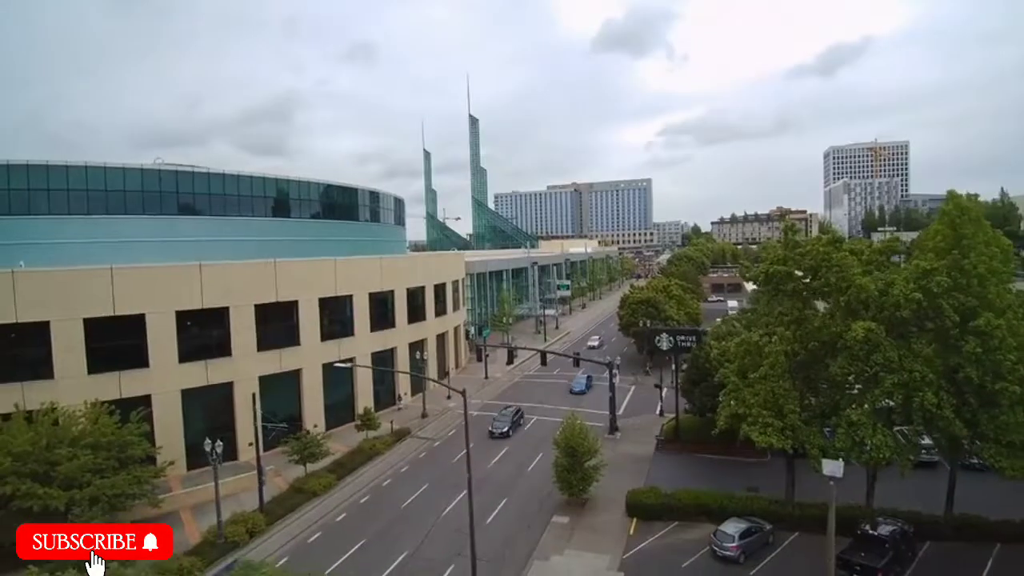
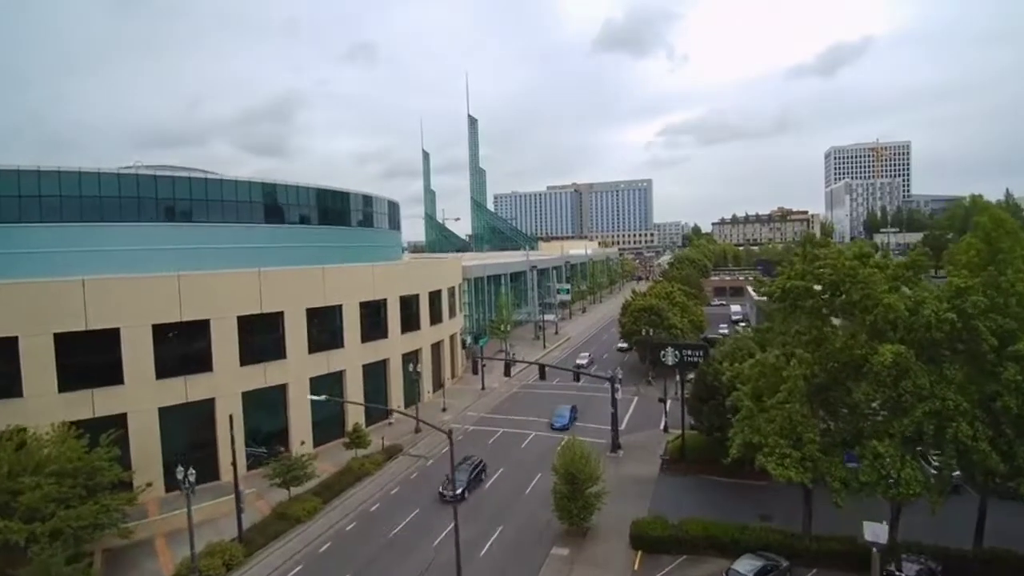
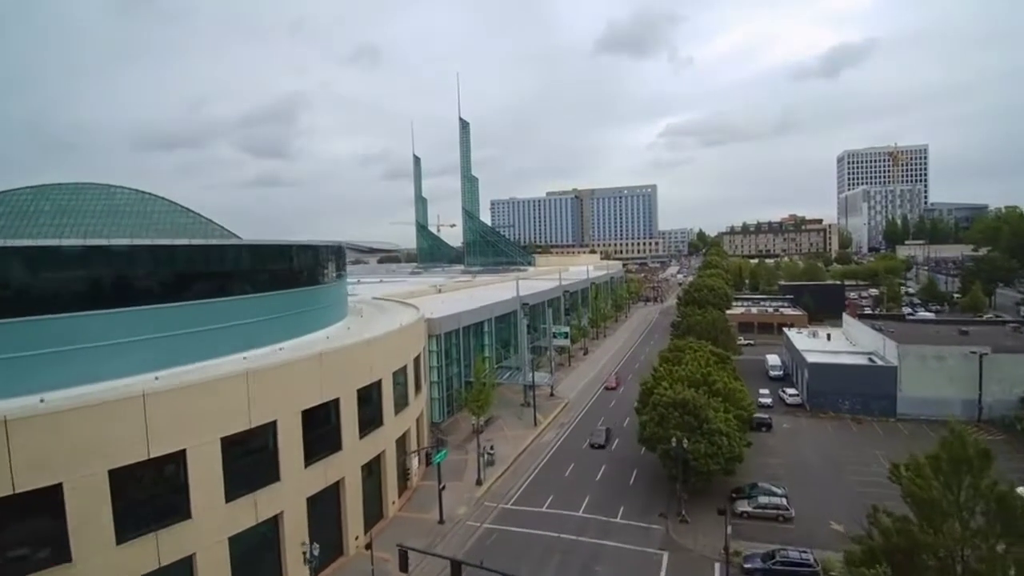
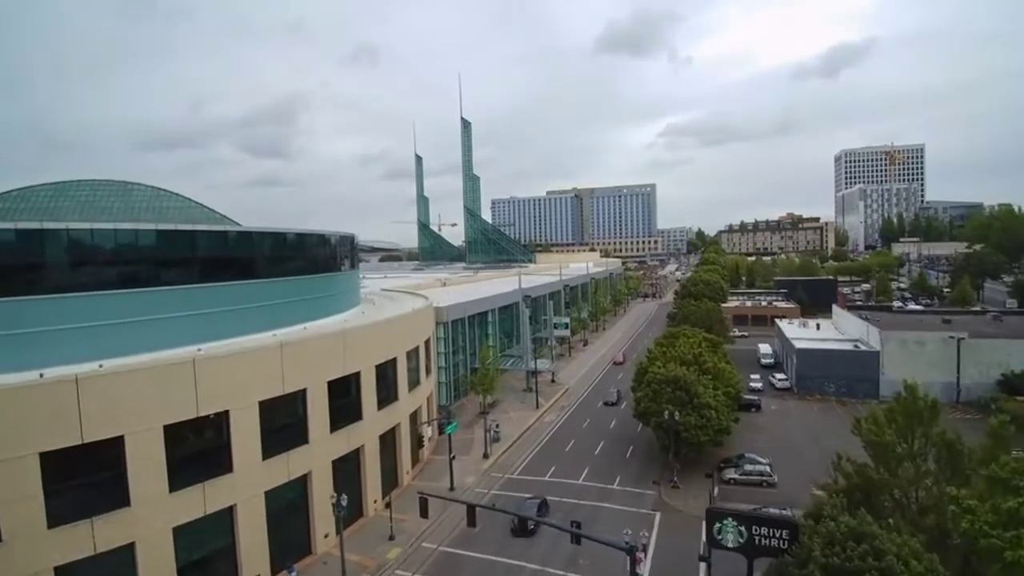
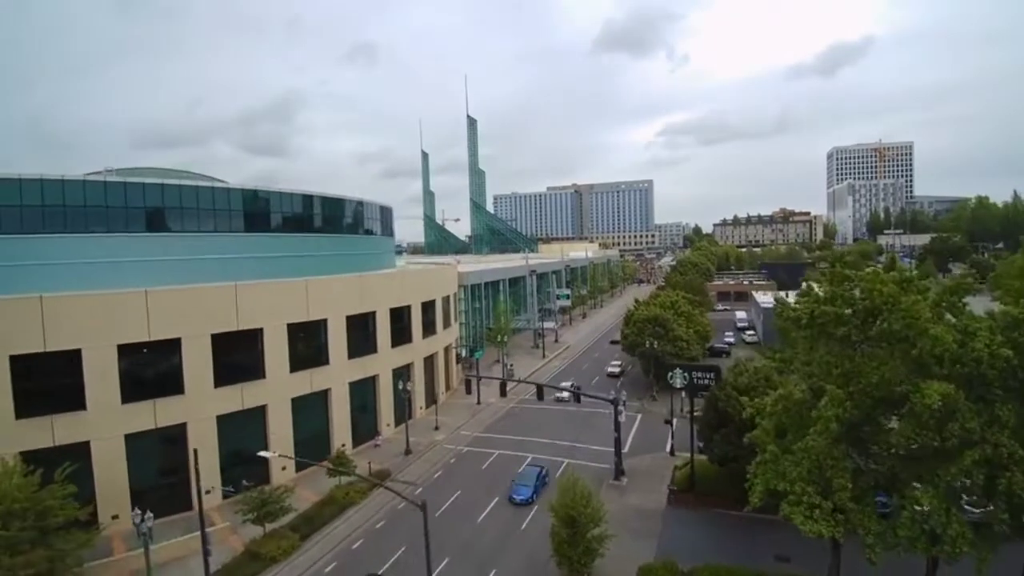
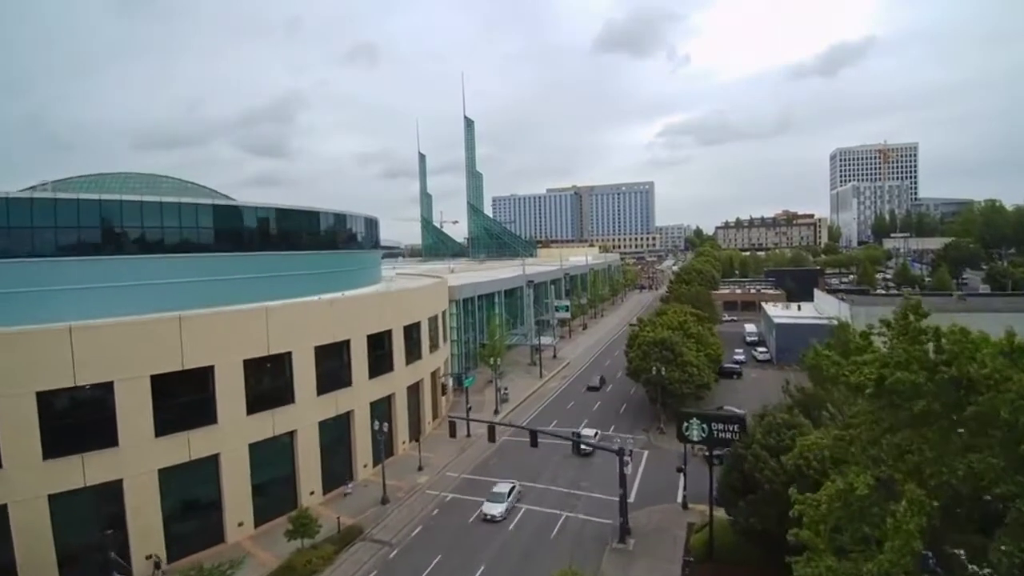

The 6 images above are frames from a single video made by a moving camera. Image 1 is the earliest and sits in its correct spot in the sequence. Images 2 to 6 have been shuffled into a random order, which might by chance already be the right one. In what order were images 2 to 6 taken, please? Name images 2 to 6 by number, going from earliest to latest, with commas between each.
2, 5, 6, 4, 3
